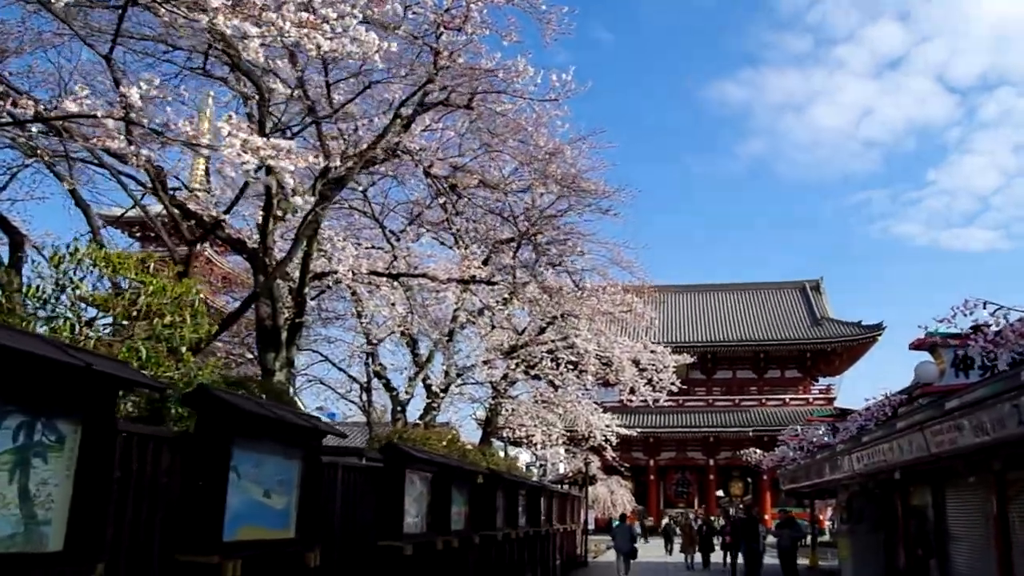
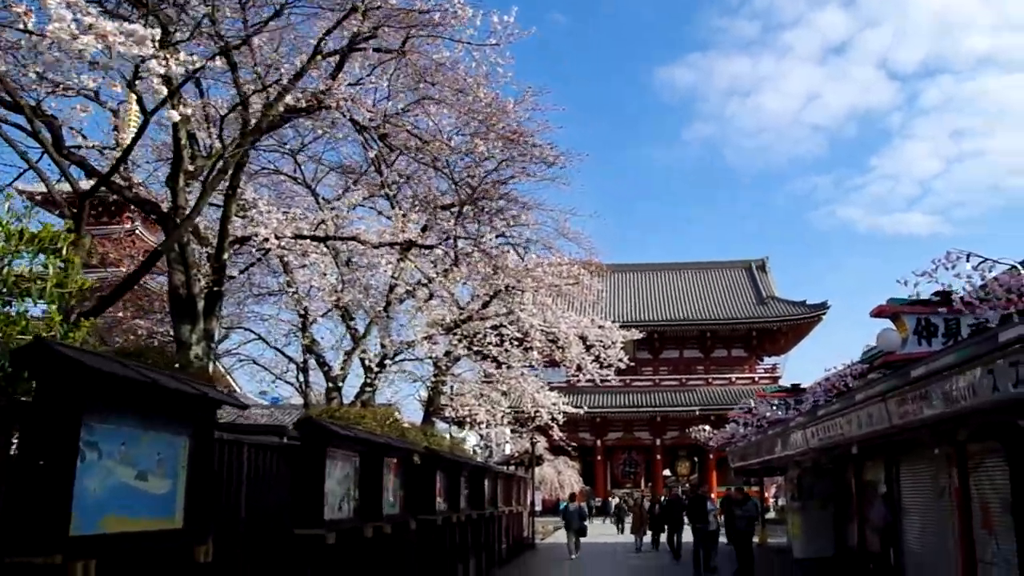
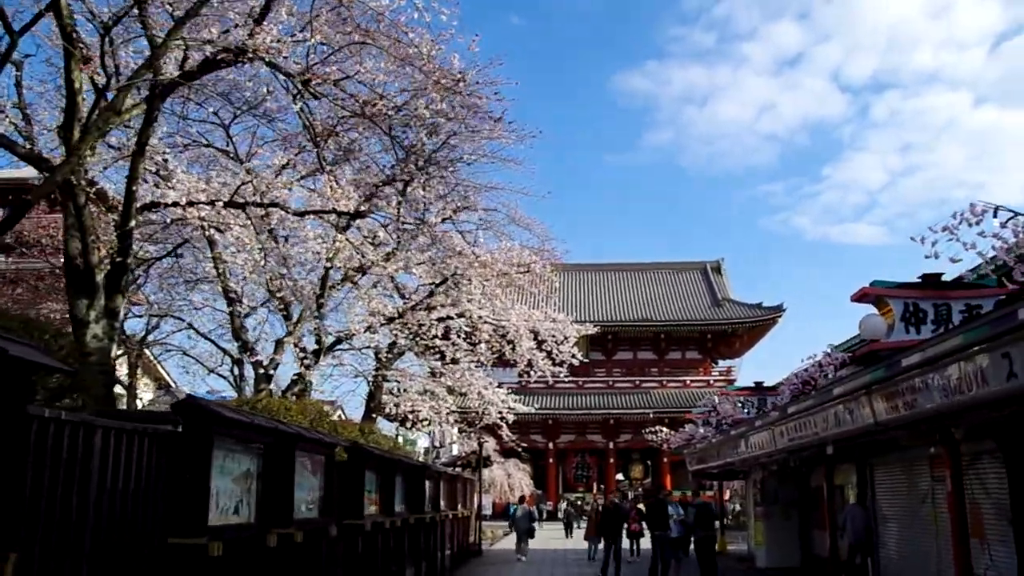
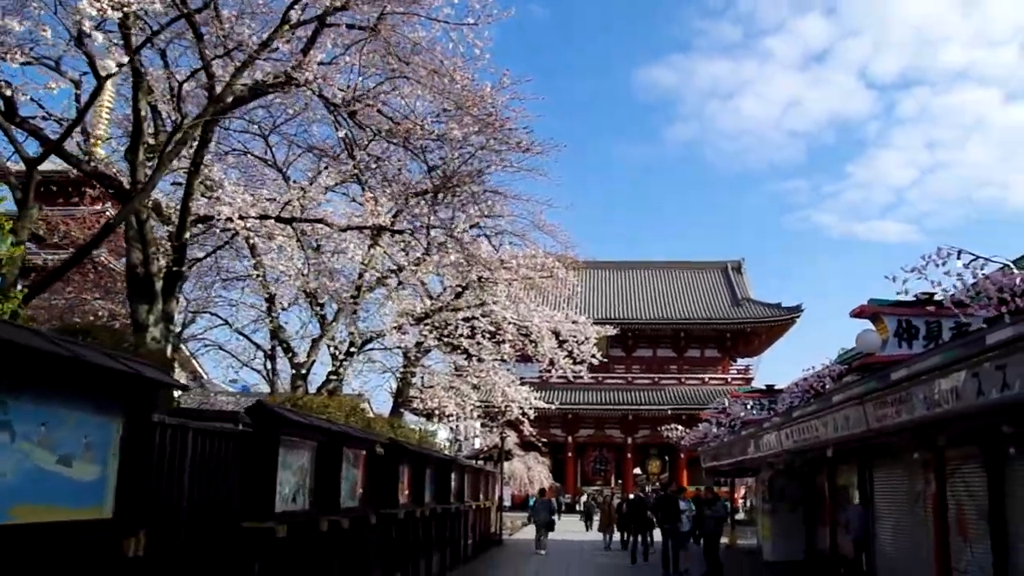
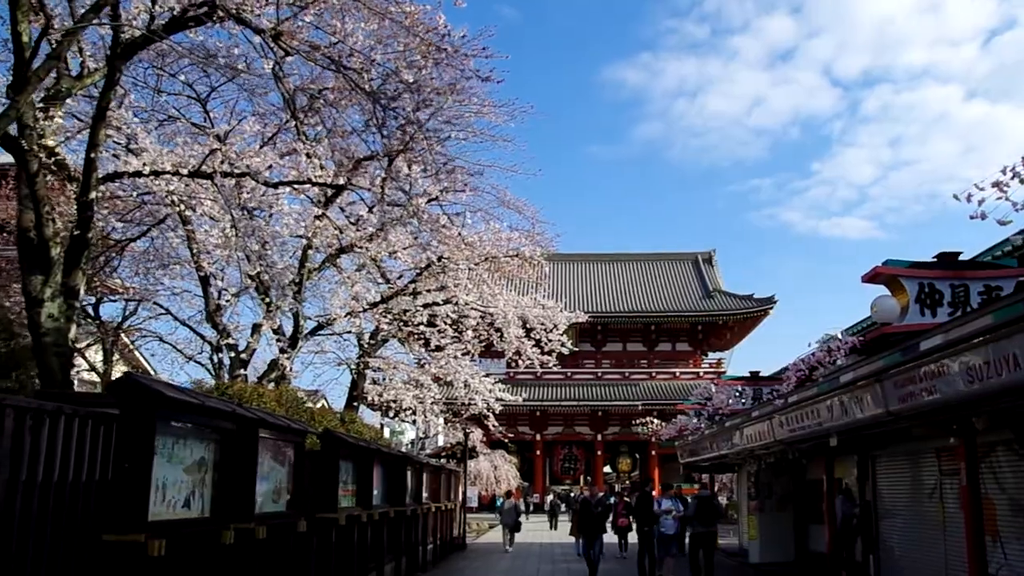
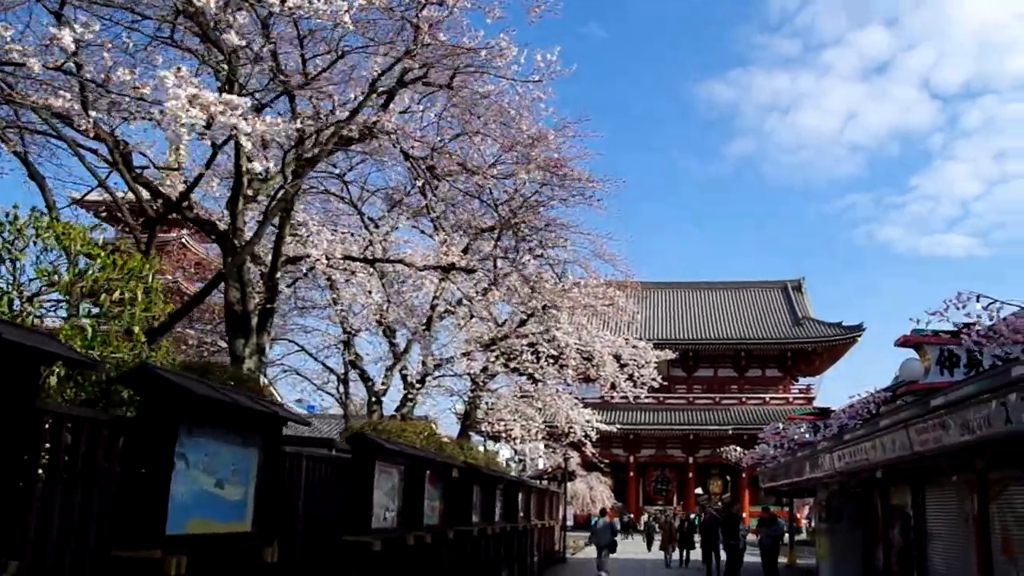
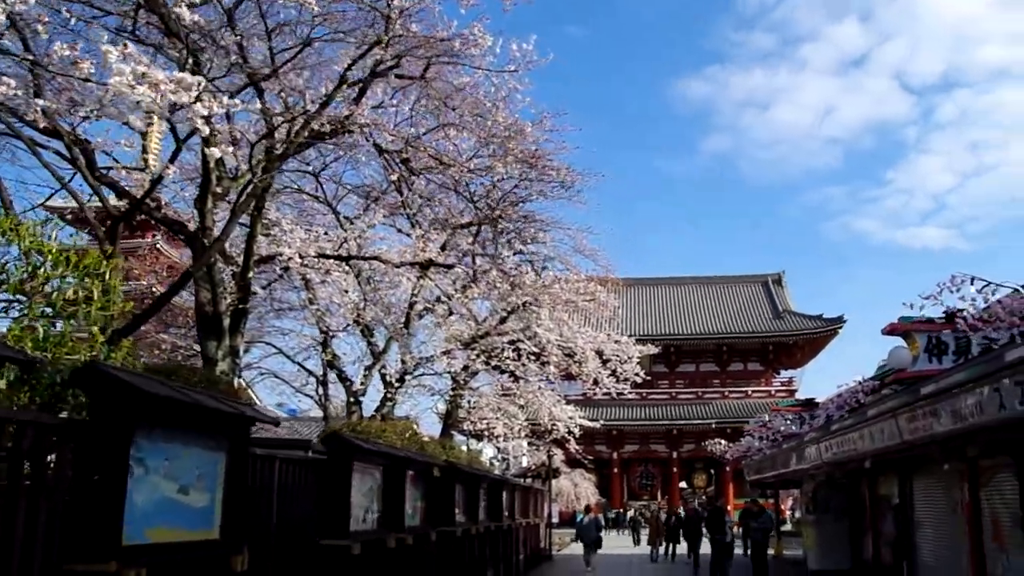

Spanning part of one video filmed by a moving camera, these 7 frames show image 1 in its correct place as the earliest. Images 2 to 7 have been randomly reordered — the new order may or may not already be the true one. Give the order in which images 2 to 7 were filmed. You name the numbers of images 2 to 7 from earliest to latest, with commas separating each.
6, 7, 2, 4, 3, 5
